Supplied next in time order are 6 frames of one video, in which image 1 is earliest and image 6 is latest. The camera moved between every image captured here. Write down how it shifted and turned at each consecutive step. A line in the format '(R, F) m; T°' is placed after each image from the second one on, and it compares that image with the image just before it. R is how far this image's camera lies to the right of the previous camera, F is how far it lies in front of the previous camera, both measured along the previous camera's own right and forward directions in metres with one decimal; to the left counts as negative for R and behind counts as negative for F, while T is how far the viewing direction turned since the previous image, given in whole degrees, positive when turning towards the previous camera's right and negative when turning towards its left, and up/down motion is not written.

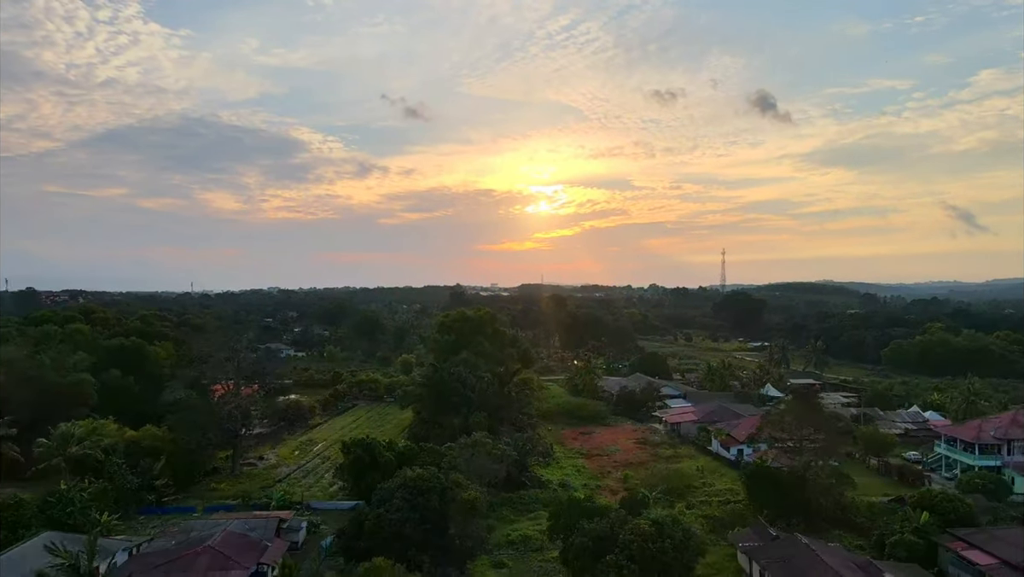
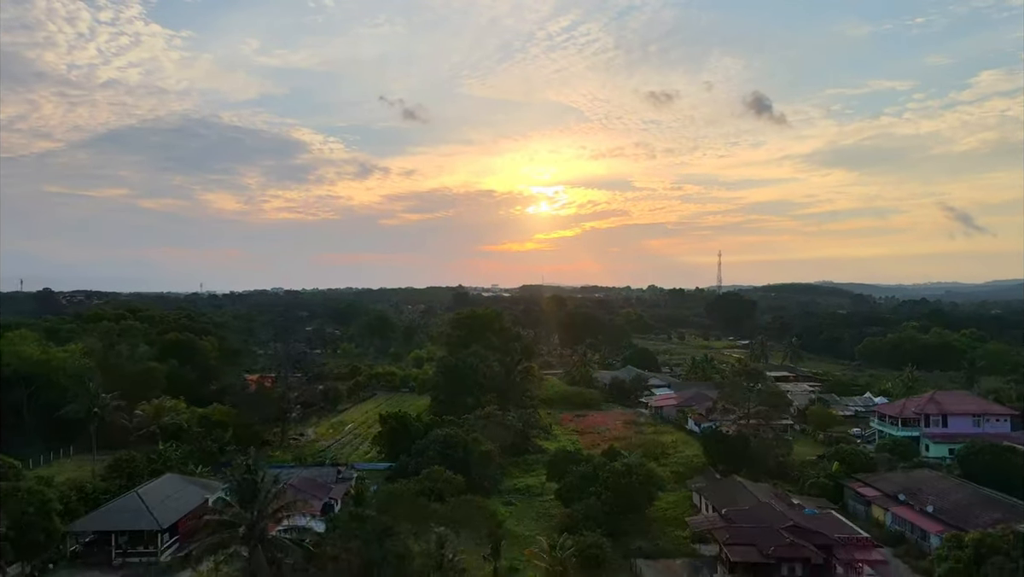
(-0.3, -6.1) m; 0°
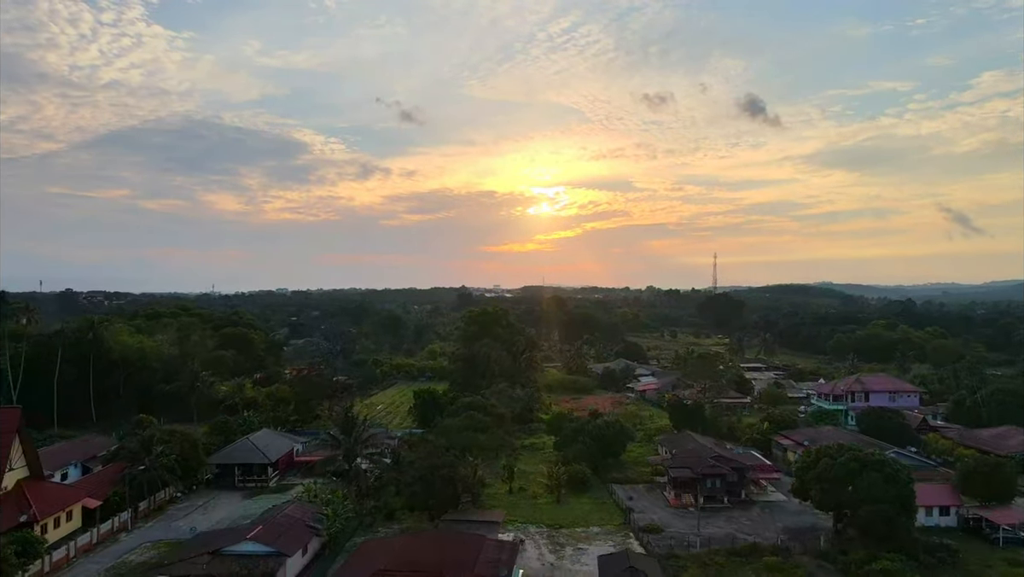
(-0.4, -8.4) m; 0°
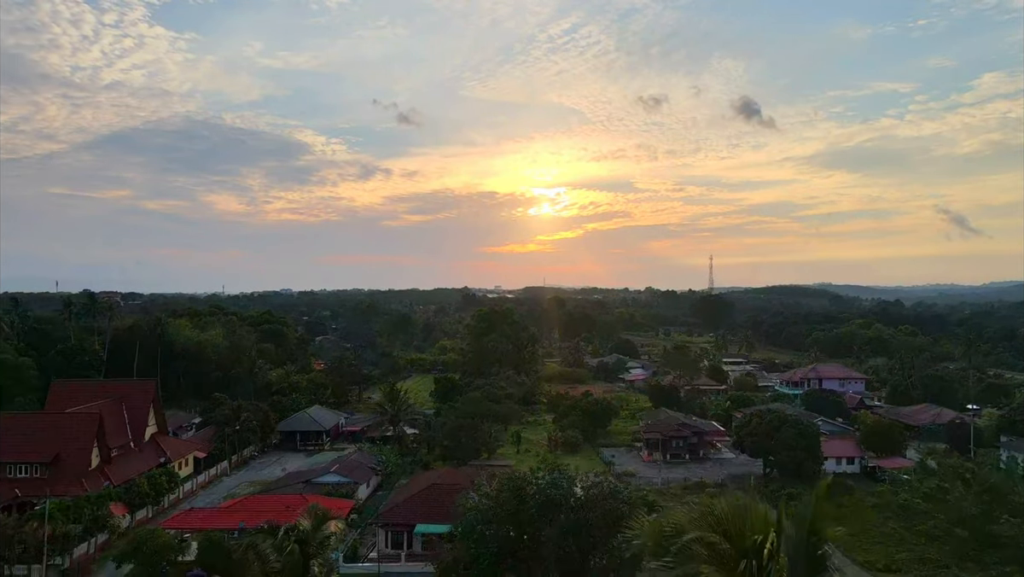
(-0.3, -7.3) m; 0°
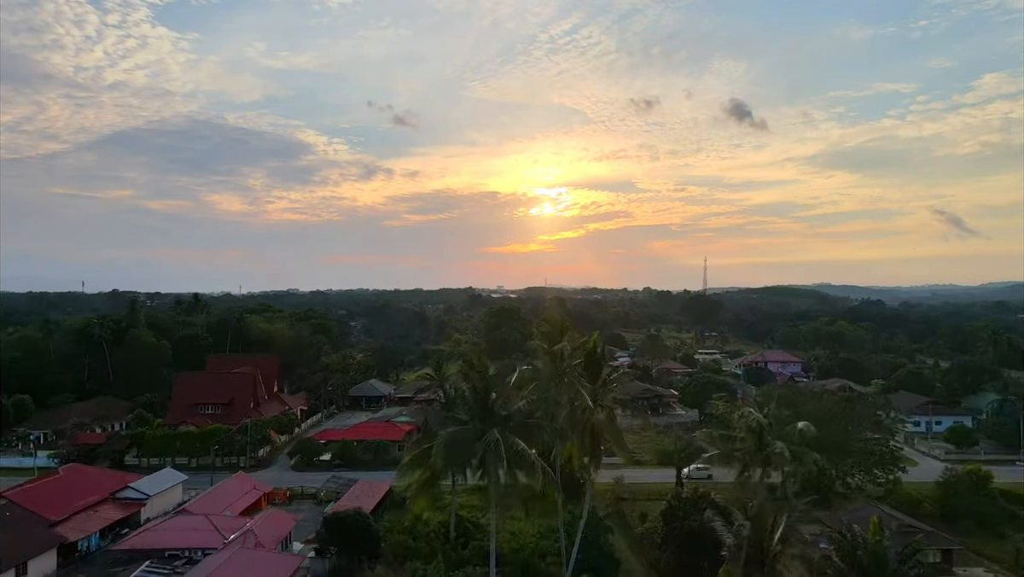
(-0.7, -12.9) m; 0°
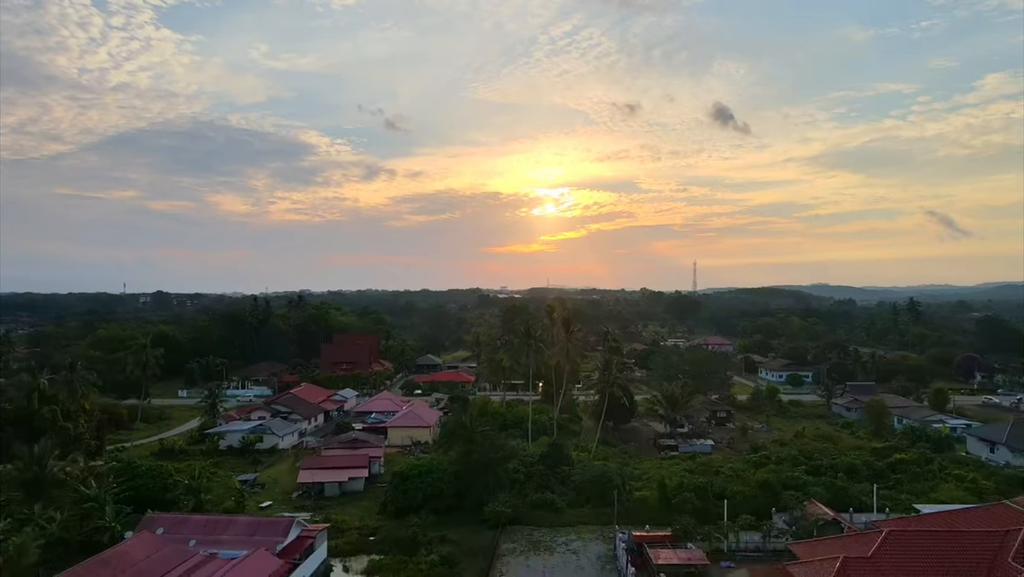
(-1.2, -23.9) m; 0°
